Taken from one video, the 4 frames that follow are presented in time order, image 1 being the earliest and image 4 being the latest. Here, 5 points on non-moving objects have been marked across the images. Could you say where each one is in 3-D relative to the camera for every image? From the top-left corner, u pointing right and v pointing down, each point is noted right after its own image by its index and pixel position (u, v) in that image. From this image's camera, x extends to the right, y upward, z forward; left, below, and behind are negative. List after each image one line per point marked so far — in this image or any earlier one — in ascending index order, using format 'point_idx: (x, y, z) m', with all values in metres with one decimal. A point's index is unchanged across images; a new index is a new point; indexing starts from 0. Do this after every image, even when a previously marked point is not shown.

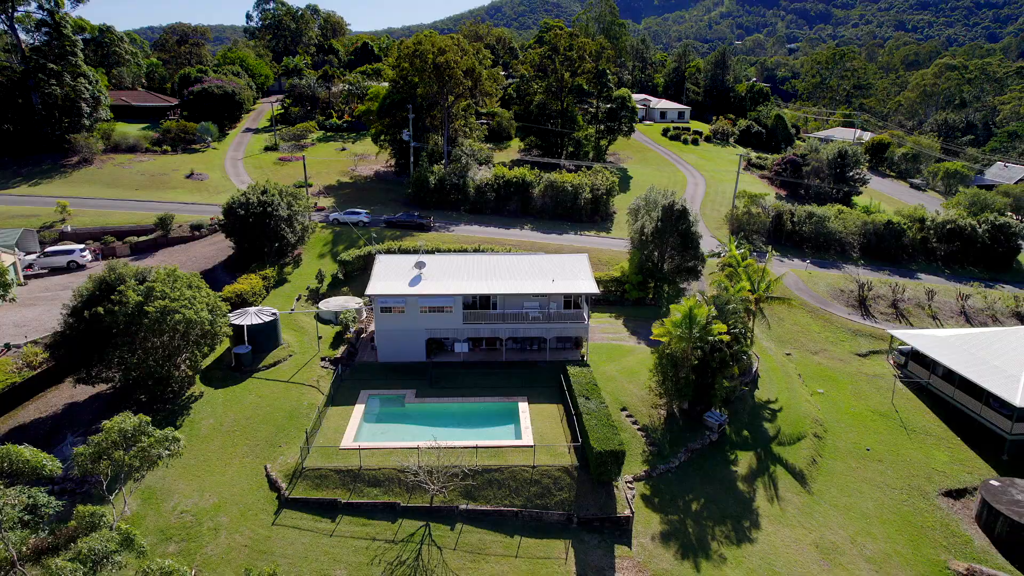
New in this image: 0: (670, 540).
0: (+5.9, -9.5, +18.7) m
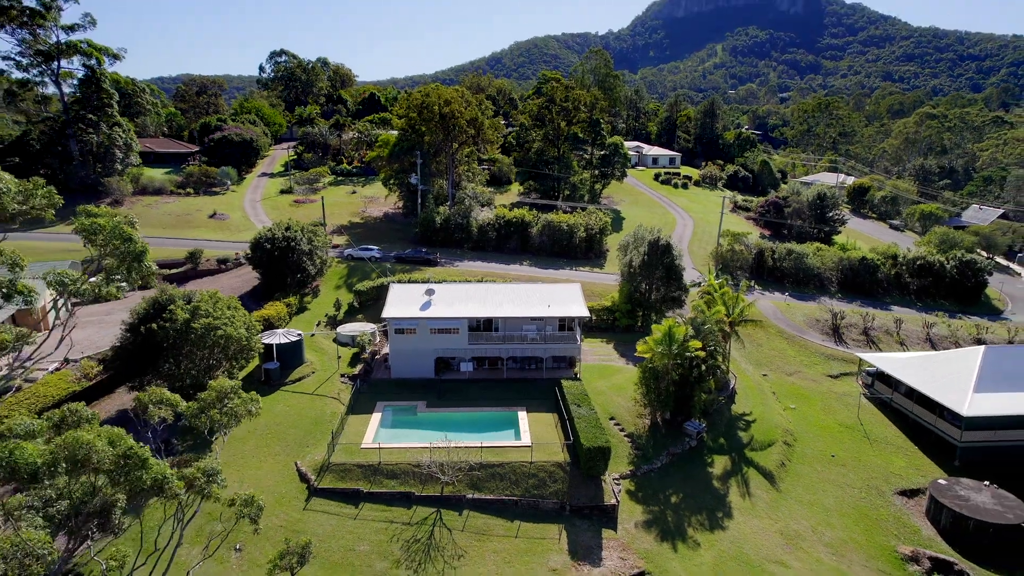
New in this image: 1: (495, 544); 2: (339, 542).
0: (+5.9, -10.2, +21.2) m
1: (-0.7, -10.1, +19.7) m
2: (-6.7, -9.8, +19.2) m
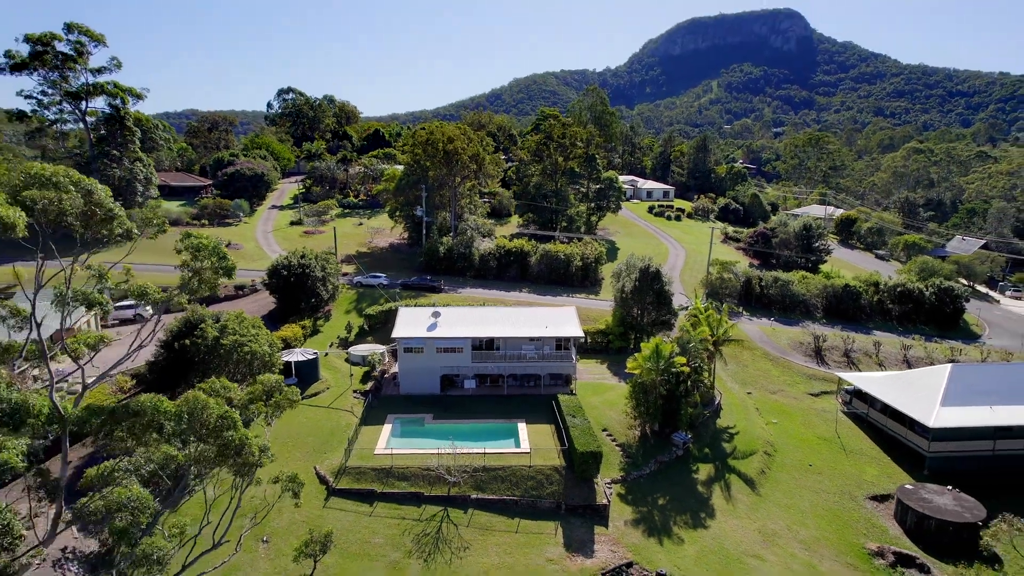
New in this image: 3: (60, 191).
0: (+6.0, -11.1, +23.3) m
1: (-0.6, -10.9, +21.7) m
2: (-6.7, -10.6, +21.2) m
3: (-11.0, +2.5, +12.3) m
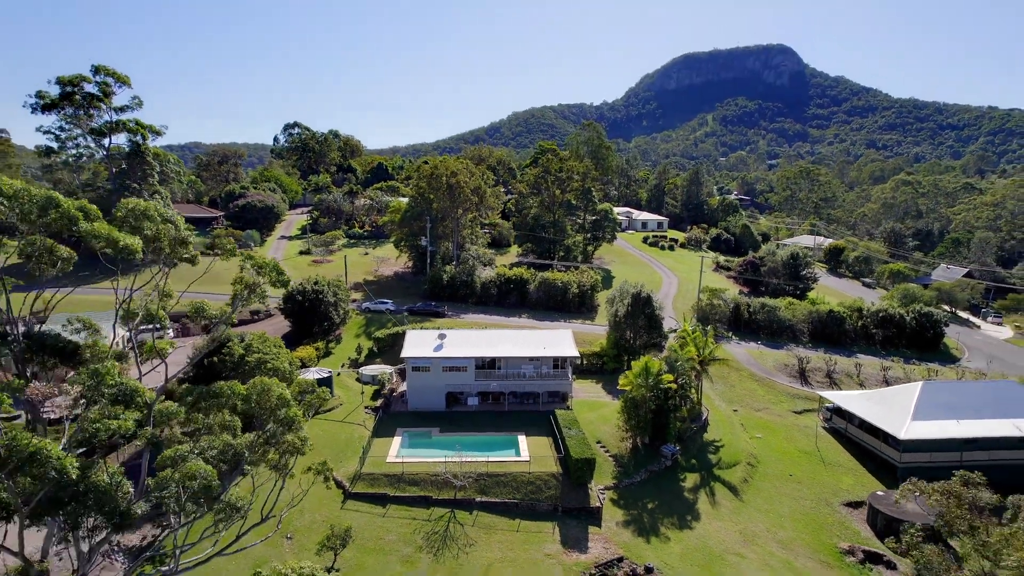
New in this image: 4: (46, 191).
0: (+6.0, -12.1, +25.4) m
1: (-0.6, -11.9, +23.8) m
2: (-6.6, -11.5, +23.3) m
3: (-10.9, +2.0, +15.2) m
4: (-11.5, +2.4, +12.5) m
